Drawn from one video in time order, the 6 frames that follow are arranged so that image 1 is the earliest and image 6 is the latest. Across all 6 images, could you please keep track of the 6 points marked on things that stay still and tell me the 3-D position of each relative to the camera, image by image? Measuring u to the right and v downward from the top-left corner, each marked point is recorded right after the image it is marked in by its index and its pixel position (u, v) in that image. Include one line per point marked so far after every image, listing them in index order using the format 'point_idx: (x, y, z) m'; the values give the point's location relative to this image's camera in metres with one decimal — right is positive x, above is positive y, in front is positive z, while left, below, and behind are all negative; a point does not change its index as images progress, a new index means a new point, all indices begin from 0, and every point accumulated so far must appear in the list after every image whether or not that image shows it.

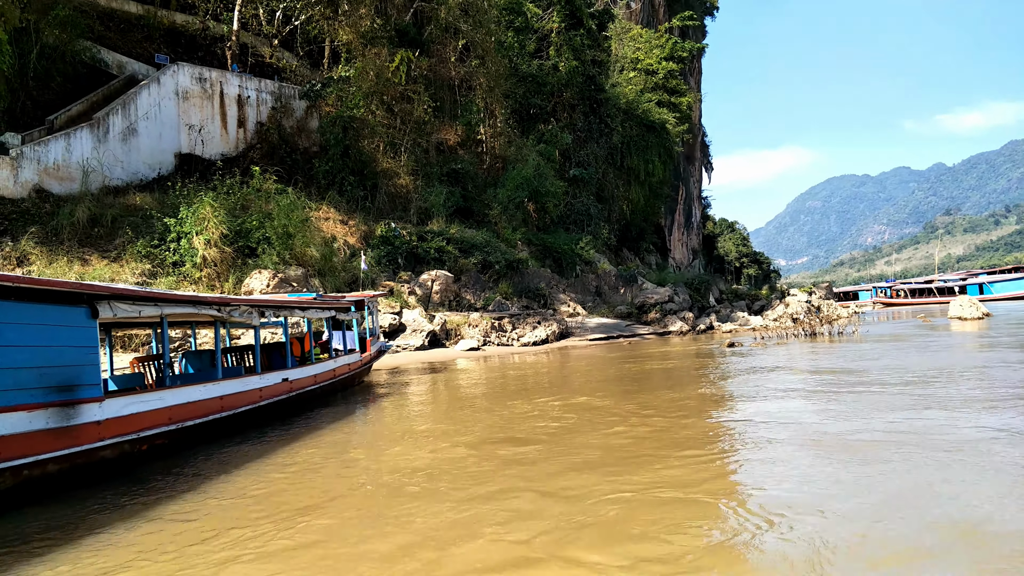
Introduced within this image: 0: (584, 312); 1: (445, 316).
0: (+1.5, -0.5, +18.6) m
1: (-1.1, -0.5, +14.0) m
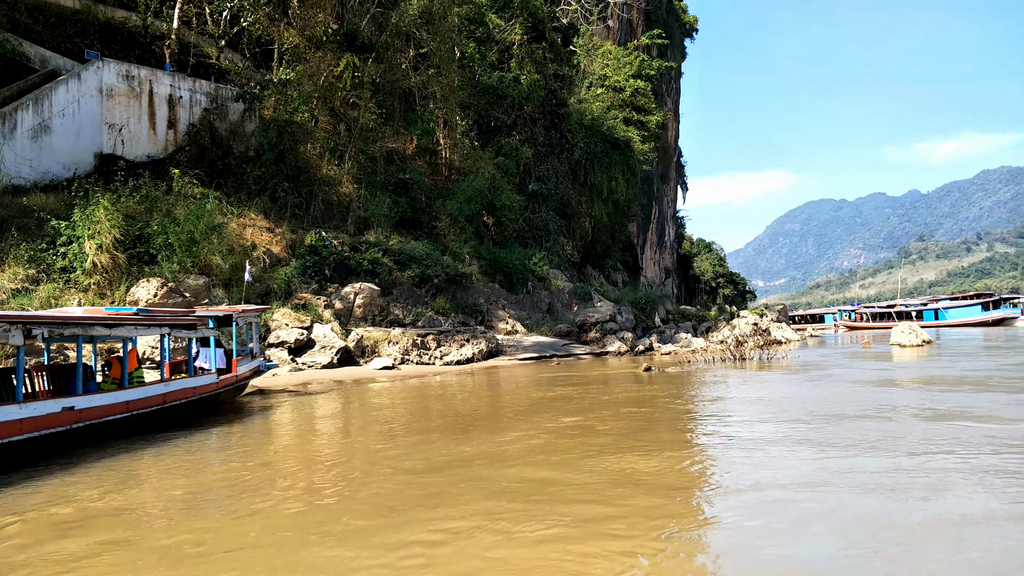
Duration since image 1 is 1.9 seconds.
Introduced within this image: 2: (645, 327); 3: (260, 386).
0: (+0.2, -0.9, +17.9) m
1: (-2.3, -0.7, +13.2) m
2: (+3.0, -0.9, +19.6) m
3: (-3.3, -1.3, +11.2) m
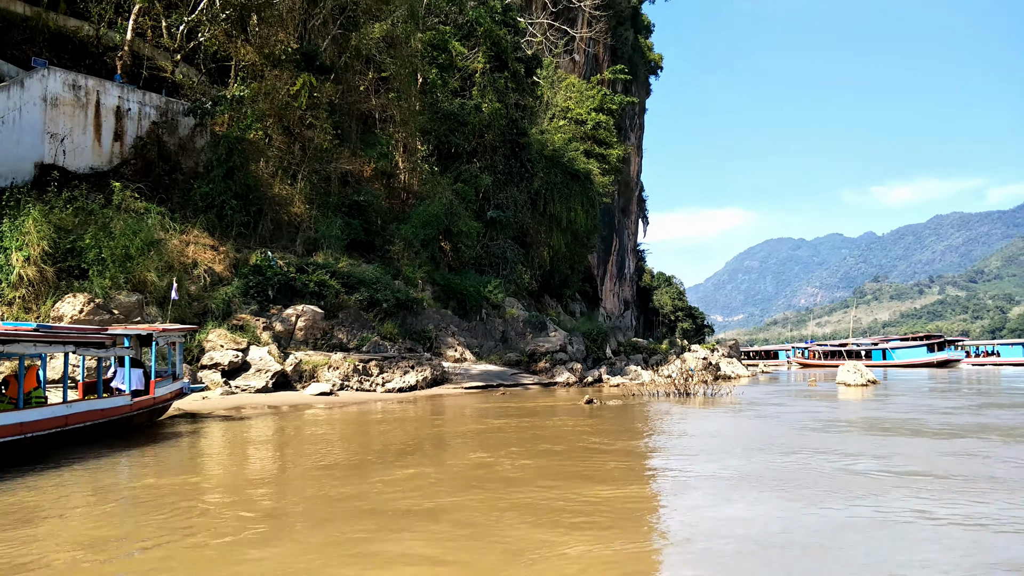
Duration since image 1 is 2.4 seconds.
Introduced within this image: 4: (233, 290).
0: (-0.8, -1.4, +17.6) m
1: (-3.1, -1.0, +12.8) m
2: (+1.9, -1.6, +19.4) m
3: (-4.1, -1.5, +10.8) m
4: (-4.5, 0.0, +13.8) m
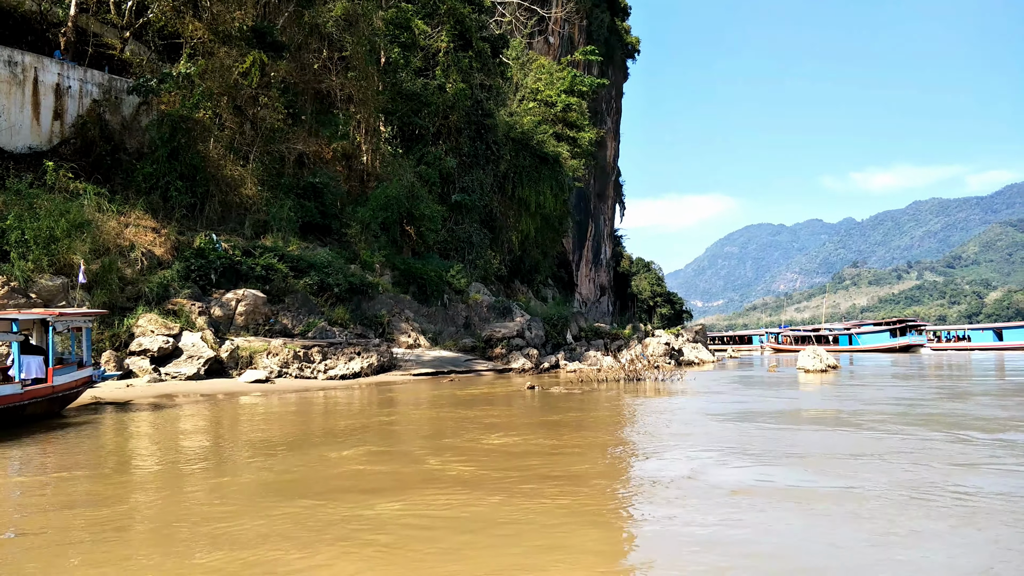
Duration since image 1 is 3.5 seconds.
0: (-1.7, -1.1, +17.2) m
1: (-3.9, -0.8, +12.3) m
2: (+1.0, -1.2, +19.1) m
3: (-4.8, -1.3, +10.3) m
4: (-5.2, +0.2, +13.2) m
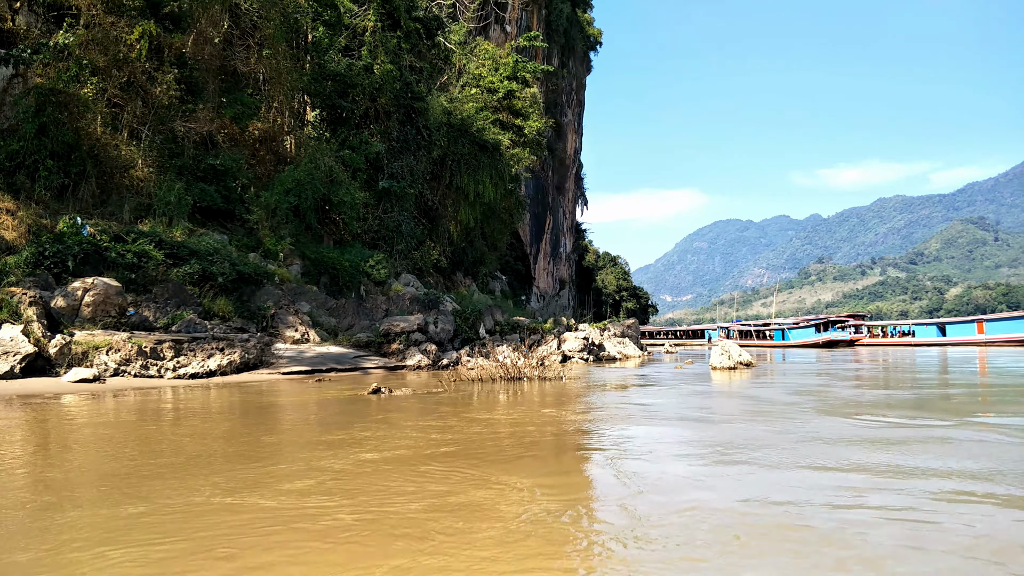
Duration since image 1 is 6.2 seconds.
0: (-3.5, -0.9, +16.0) m
1: (-5.5, -0.6, +11.0) m
2: (-0.9, -1.0, +18.0) m
3: (-6.3, -1.2, +9.0) m
4: (-6.9, +0.4, +11.9) m
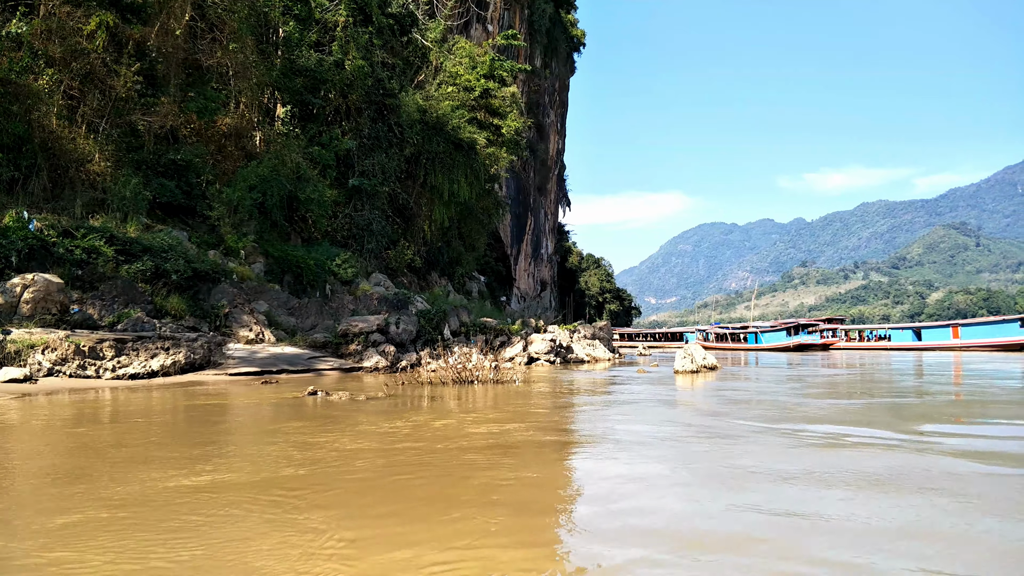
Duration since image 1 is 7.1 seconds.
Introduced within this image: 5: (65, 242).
0: (-4.1, -0.9, +15.6) m
1: (-6.1, -0.6, +10.6) m
2: (-1.6, -1.0, +17.6) m
3: (-6.8, -1.1, +8.5) m
4: (-7.4, +0.4, +11.4) m
5: (-6.8, +0.7, +13.0) m
